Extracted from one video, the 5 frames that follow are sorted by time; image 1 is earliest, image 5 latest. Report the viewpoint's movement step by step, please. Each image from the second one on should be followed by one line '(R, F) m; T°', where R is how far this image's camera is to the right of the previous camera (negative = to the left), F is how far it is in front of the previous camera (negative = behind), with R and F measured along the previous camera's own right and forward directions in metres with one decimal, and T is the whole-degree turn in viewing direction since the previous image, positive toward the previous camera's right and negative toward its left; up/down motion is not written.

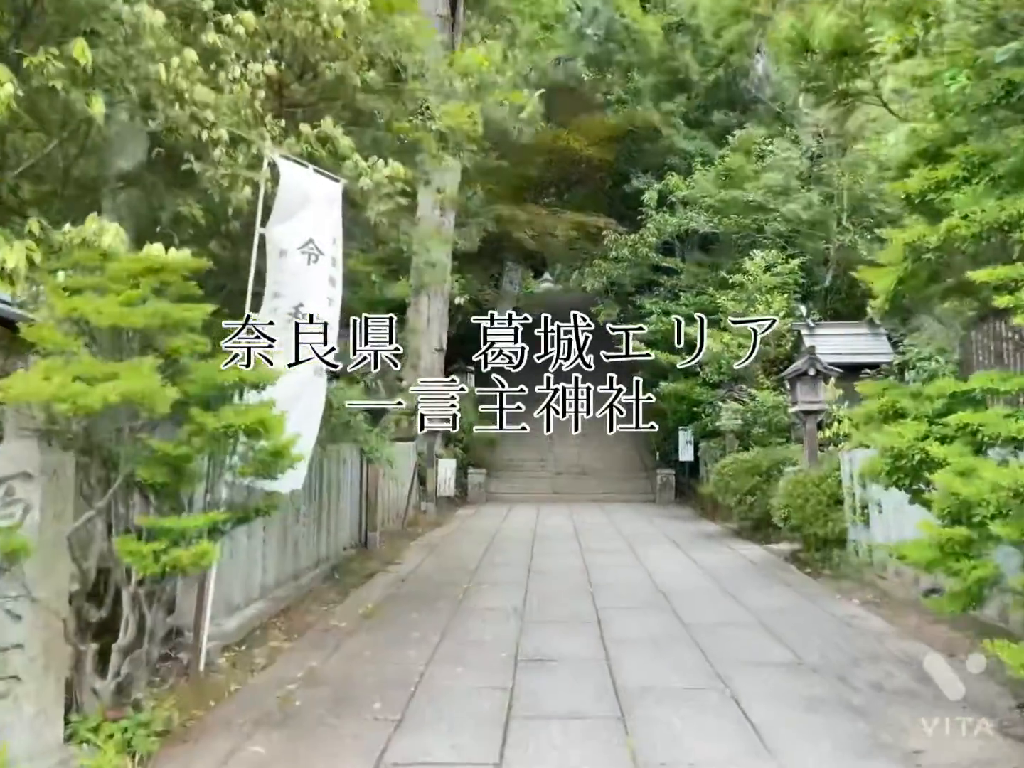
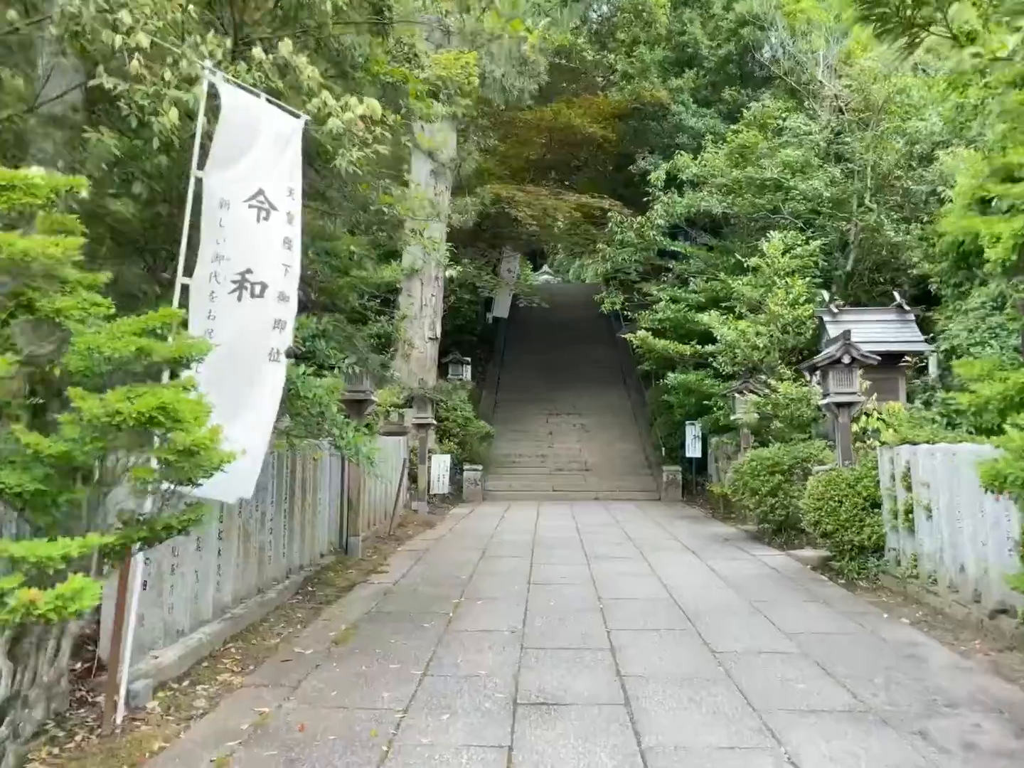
(0.0, +0.8) m; 0°
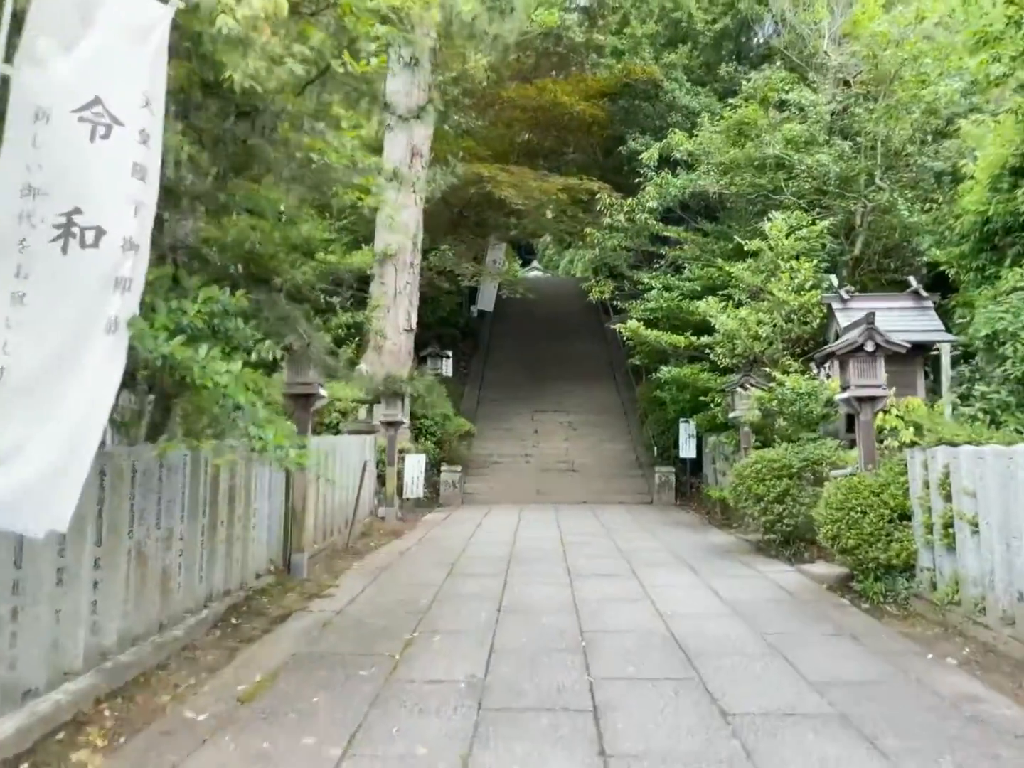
(+0.1, +0.9) m; +1°
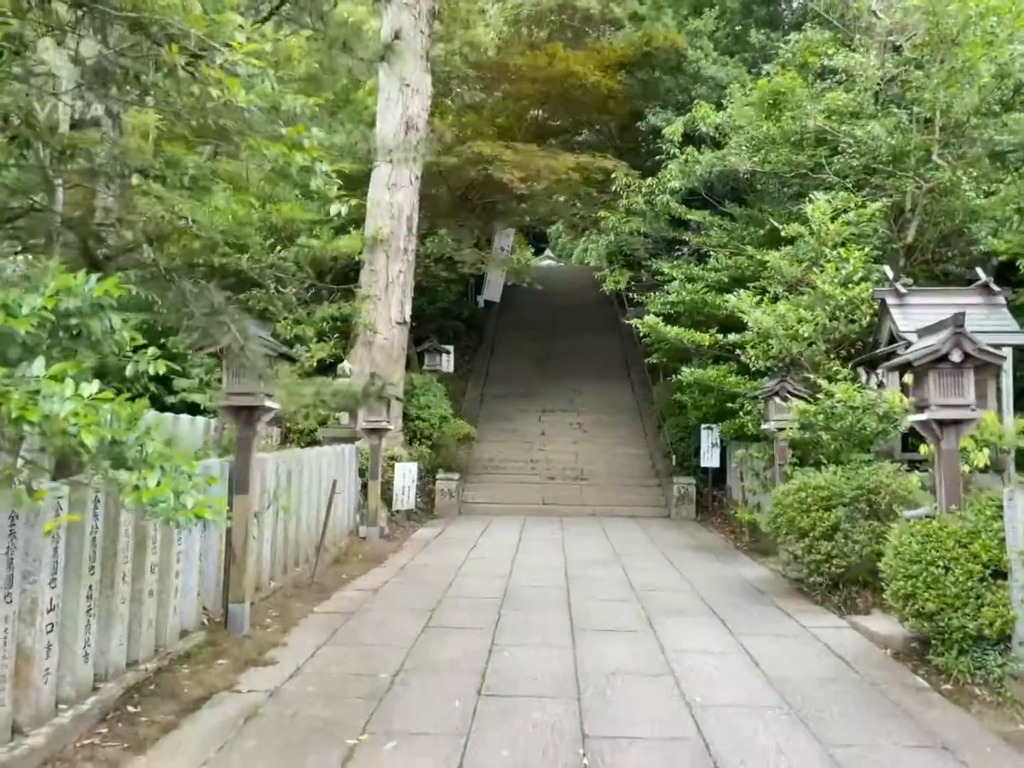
(+0.1, +1.1) m; -1°
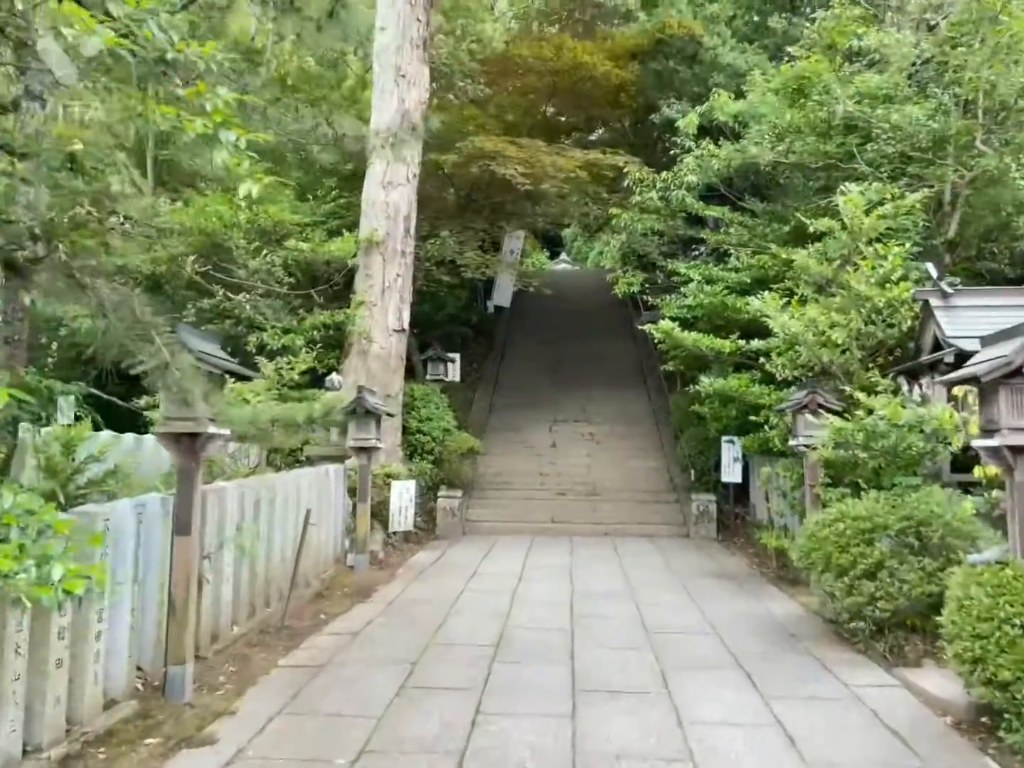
(+0.2, +0.7) m; -1°
